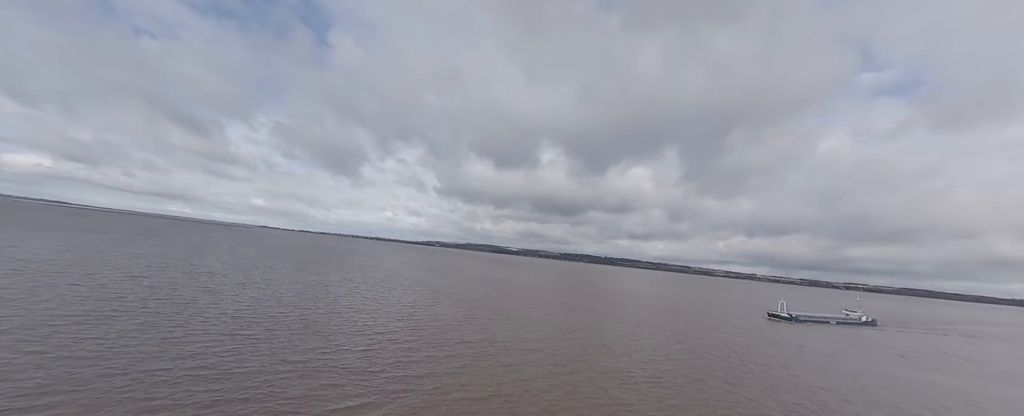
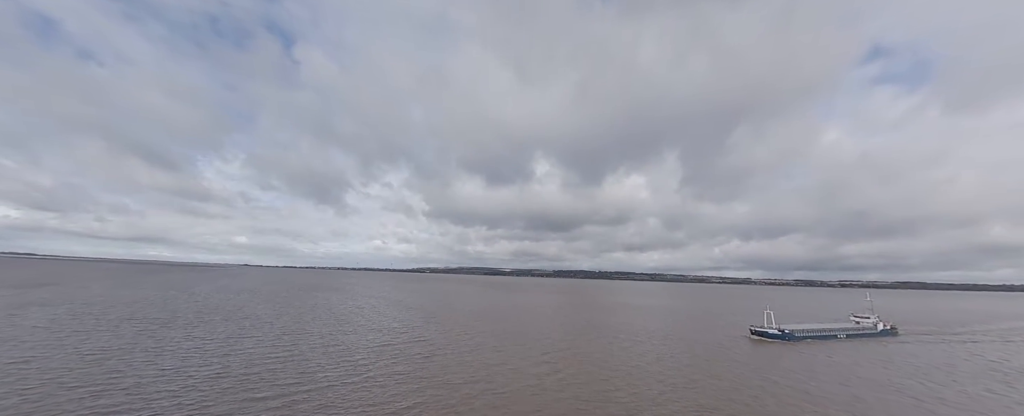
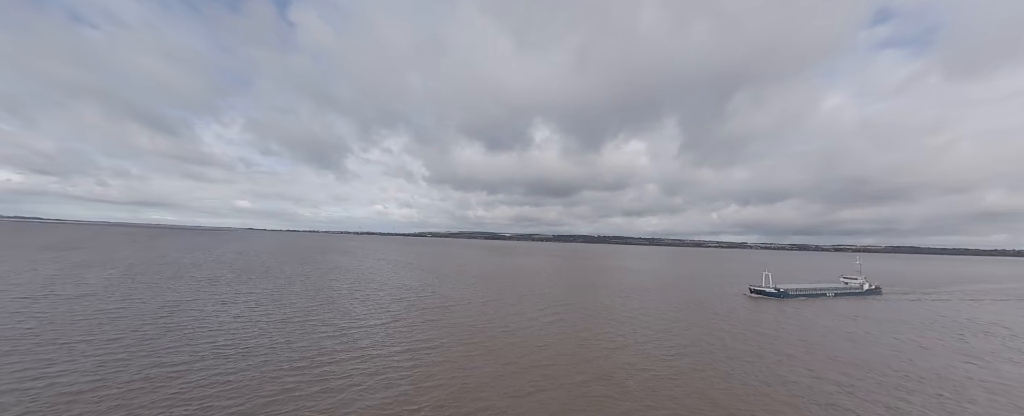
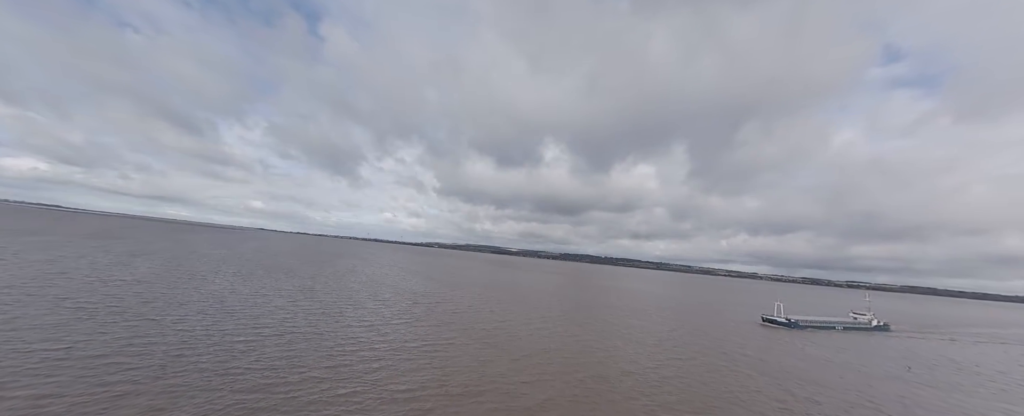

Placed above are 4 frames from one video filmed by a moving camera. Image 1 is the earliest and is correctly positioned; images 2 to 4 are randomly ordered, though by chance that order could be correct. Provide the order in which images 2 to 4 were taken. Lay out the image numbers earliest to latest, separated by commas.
4, 3, 2
